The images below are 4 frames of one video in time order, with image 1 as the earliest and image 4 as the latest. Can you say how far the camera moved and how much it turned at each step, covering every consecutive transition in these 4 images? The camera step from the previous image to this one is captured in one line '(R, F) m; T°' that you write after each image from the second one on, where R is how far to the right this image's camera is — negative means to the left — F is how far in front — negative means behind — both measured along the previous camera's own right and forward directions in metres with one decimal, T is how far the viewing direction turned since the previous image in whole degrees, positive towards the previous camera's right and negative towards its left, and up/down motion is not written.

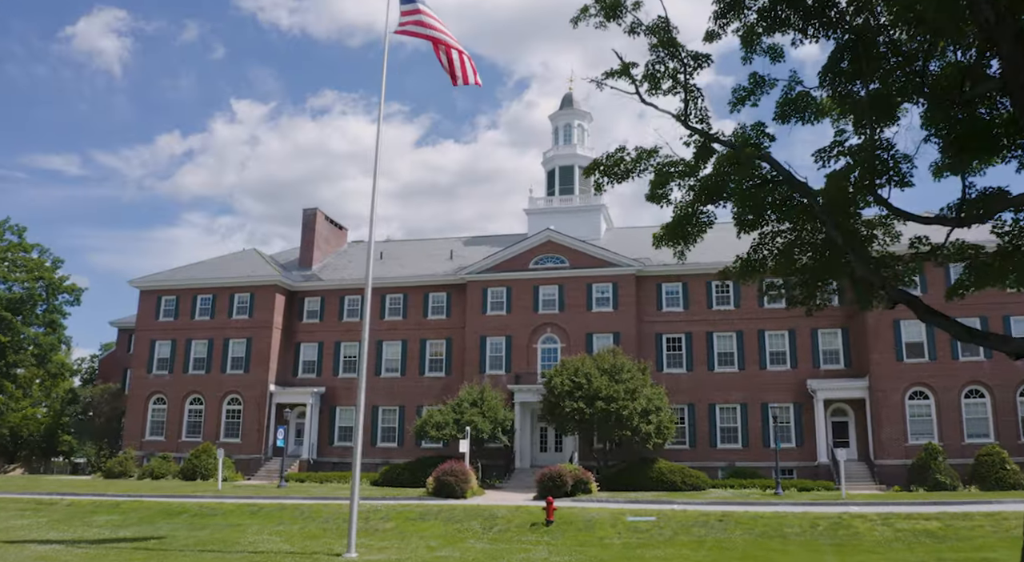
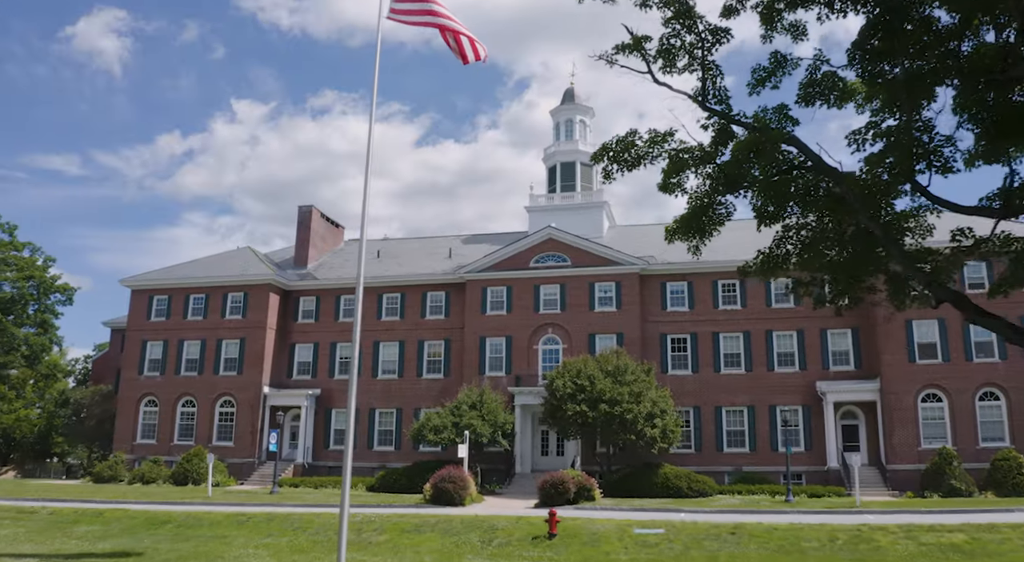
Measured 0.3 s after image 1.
(0.0, +1.2) m; 0°
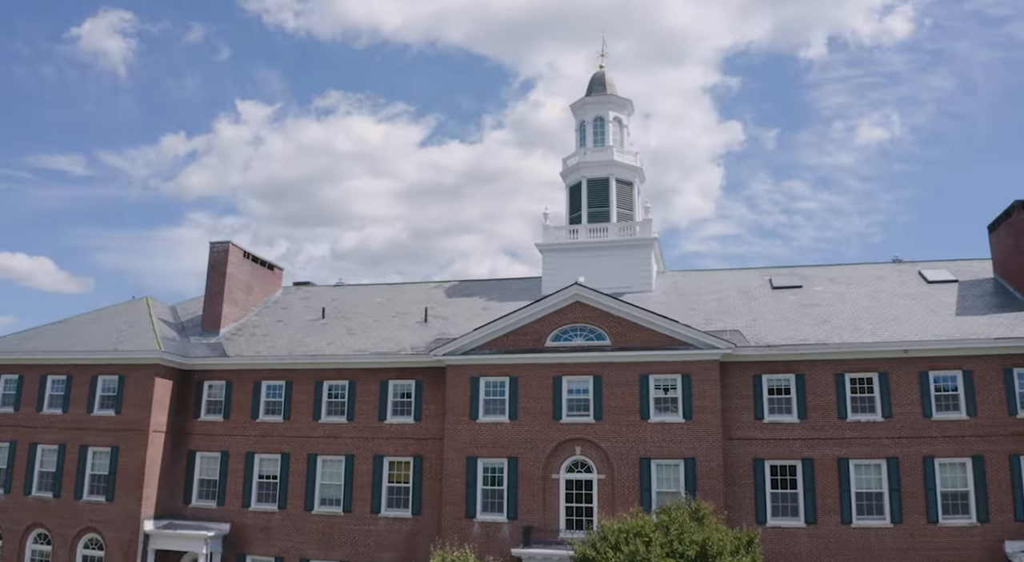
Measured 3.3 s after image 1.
(0.0, +15.1) m; 0°
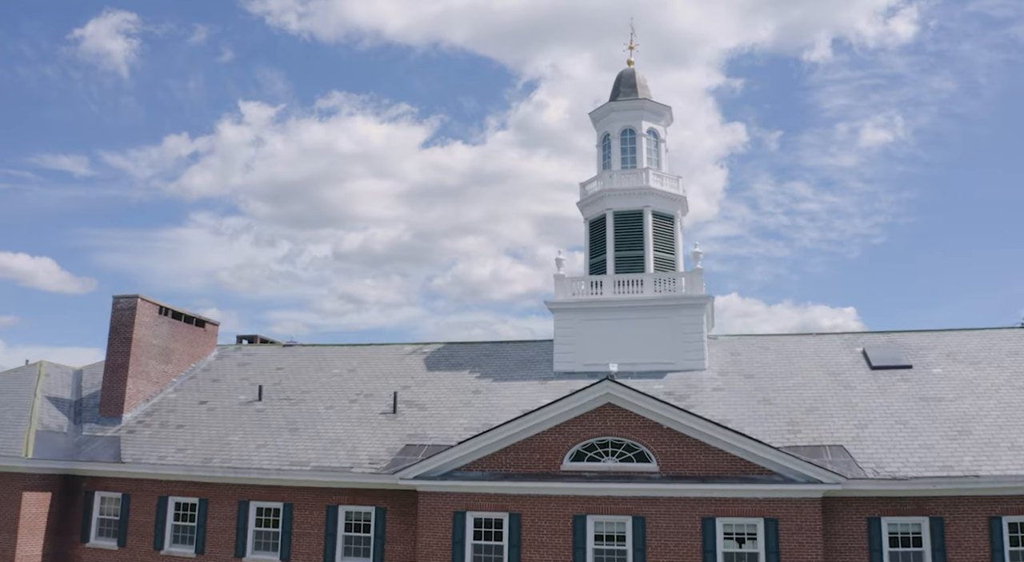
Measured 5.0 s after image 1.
(0.0, +8.4) m; 0°
